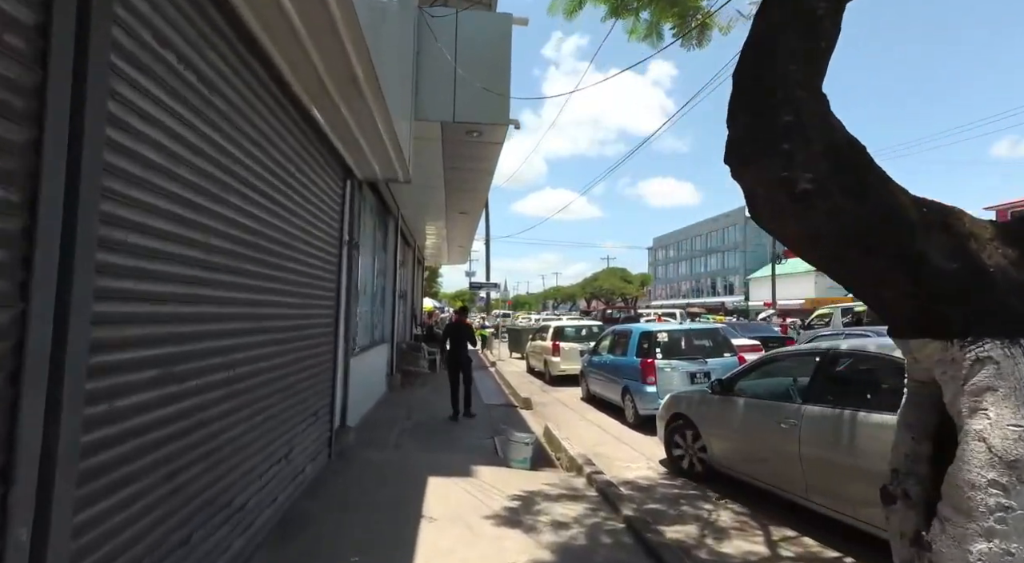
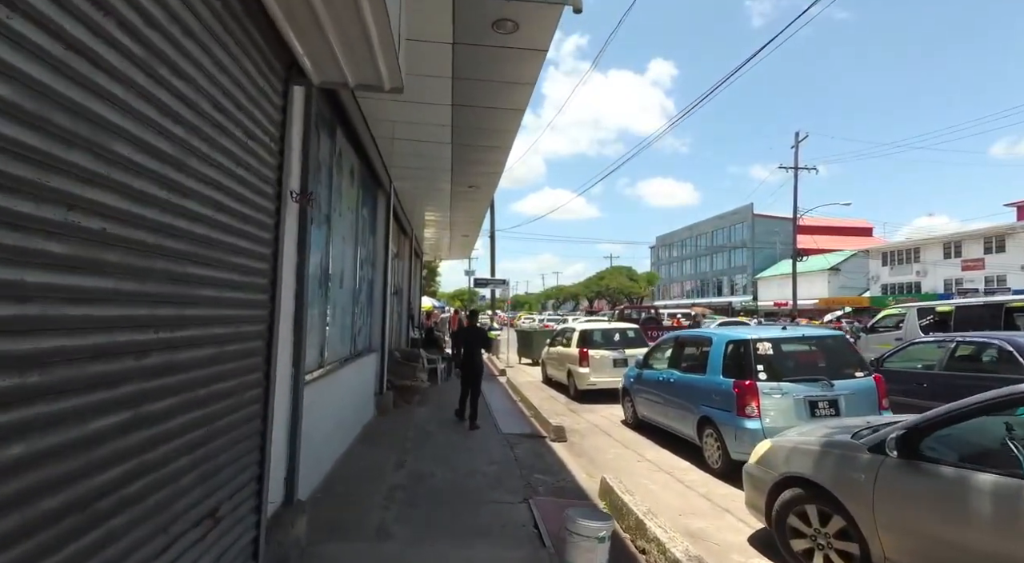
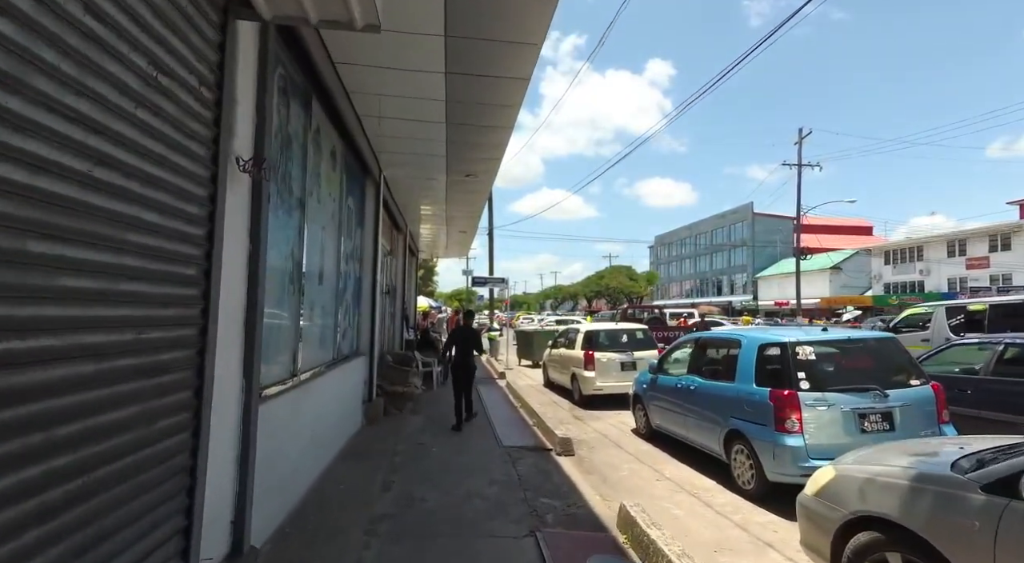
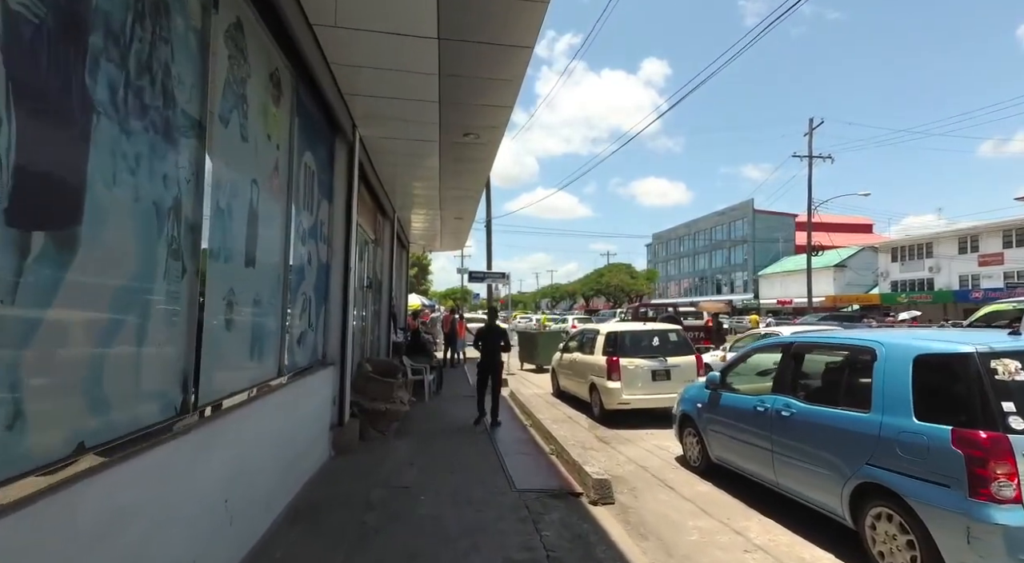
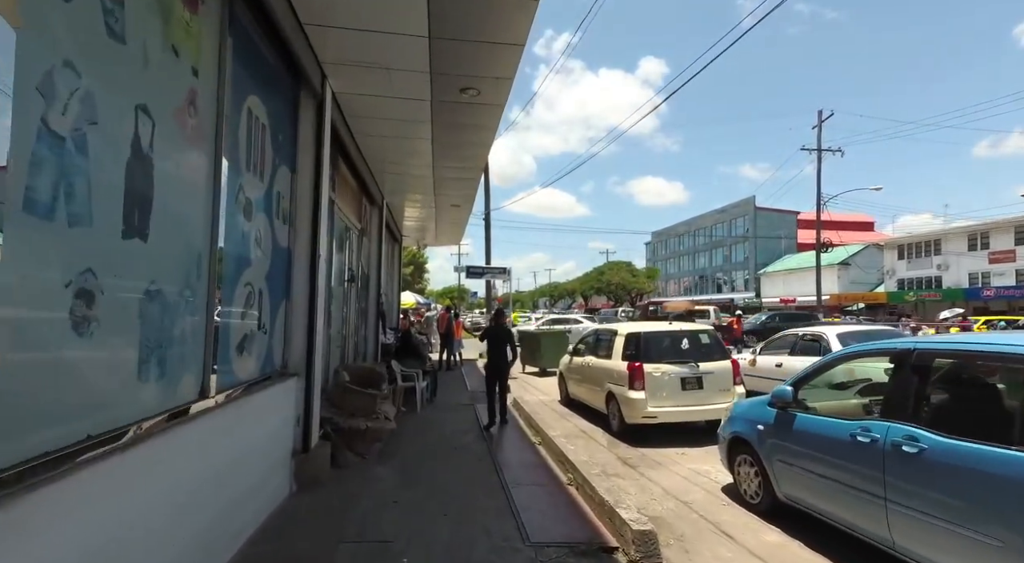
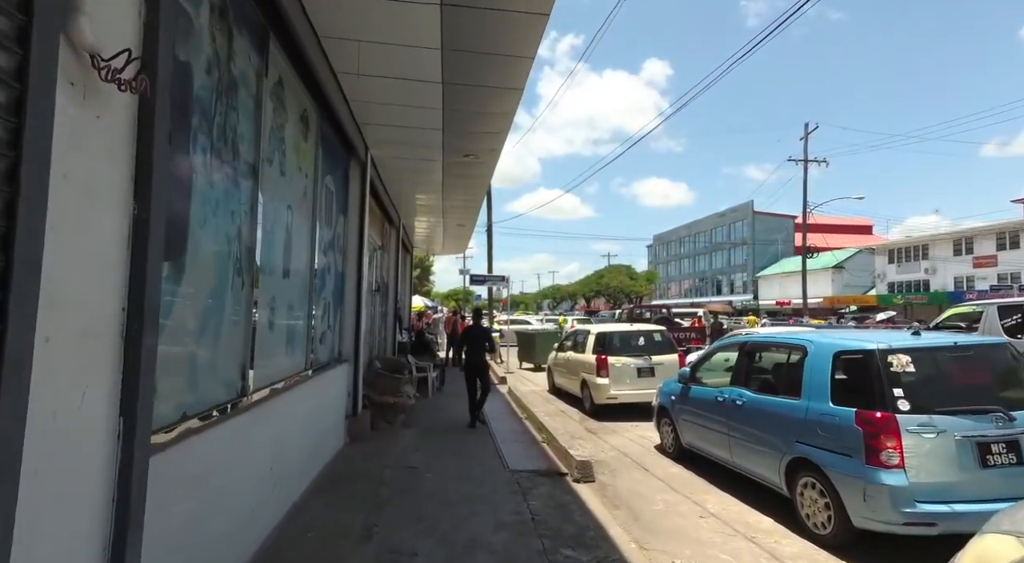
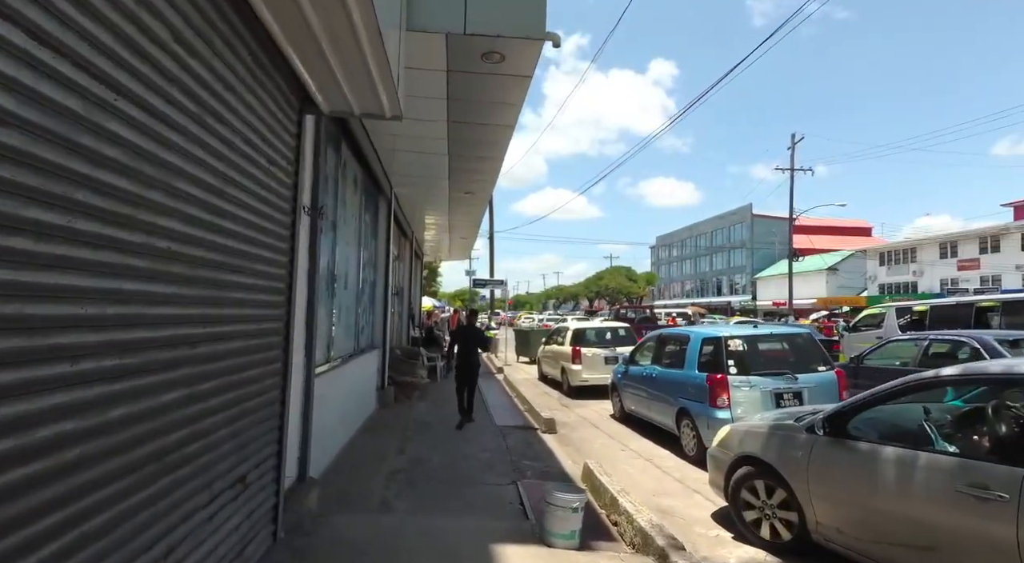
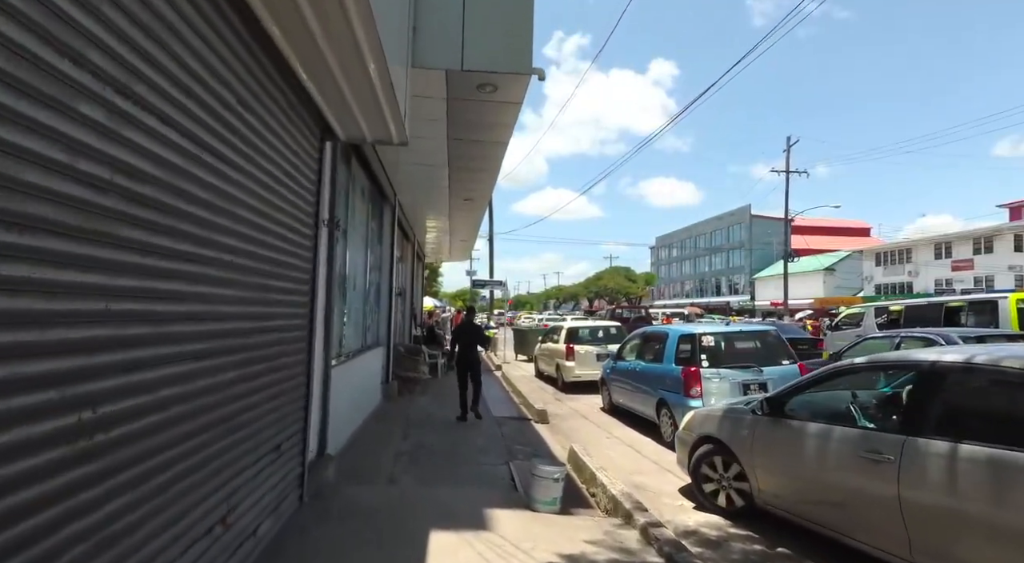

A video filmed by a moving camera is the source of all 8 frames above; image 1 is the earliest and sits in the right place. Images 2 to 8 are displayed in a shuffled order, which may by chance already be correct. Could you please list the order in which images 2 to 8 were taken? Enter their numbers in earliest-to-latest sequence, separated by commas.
8, 7, 2, 3, 6, 4, 5
